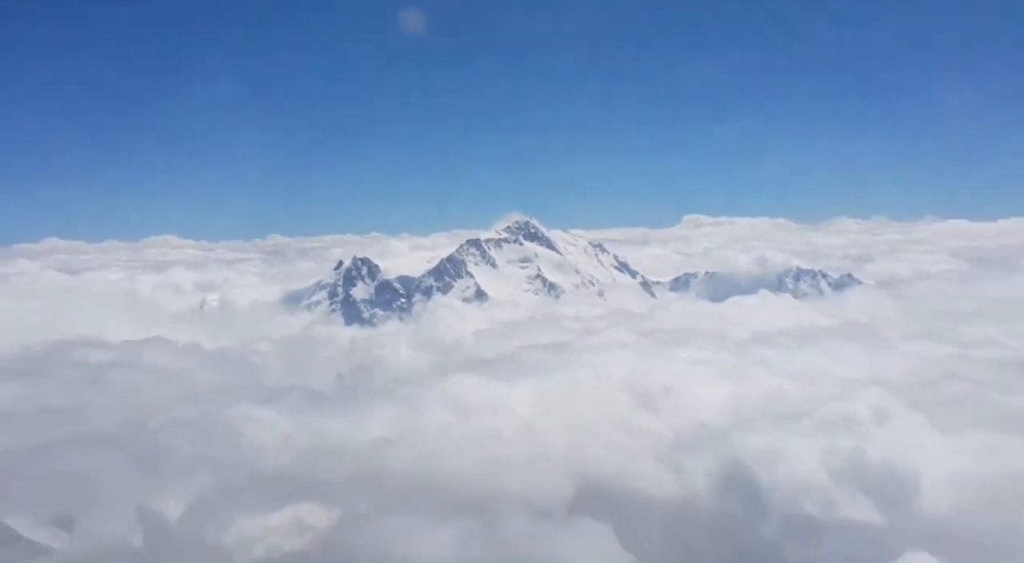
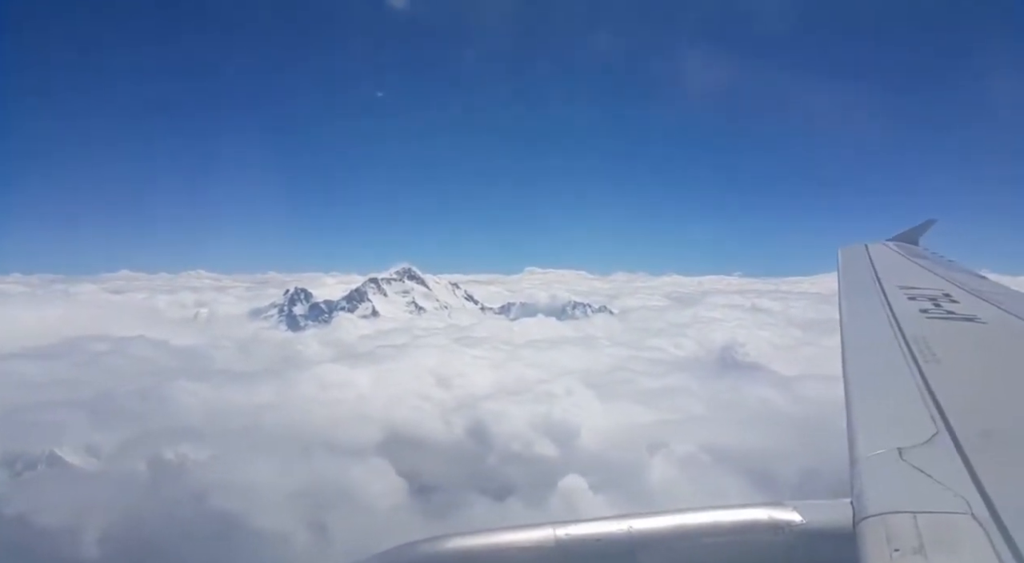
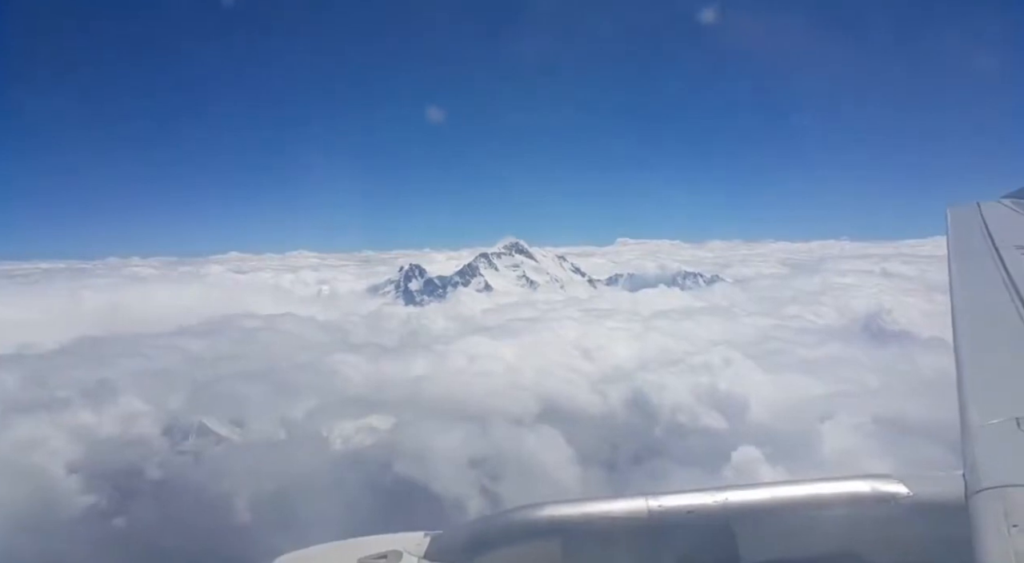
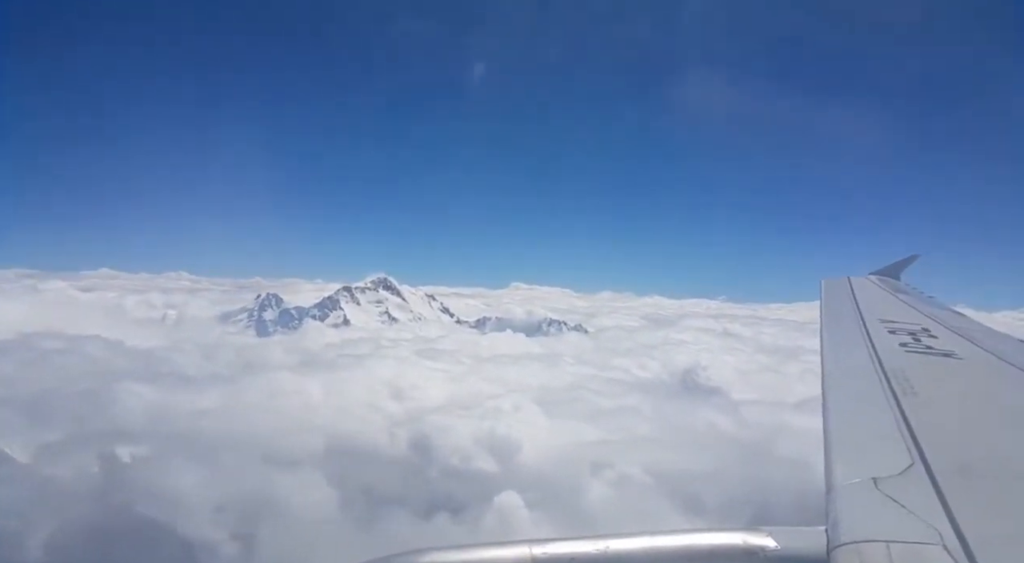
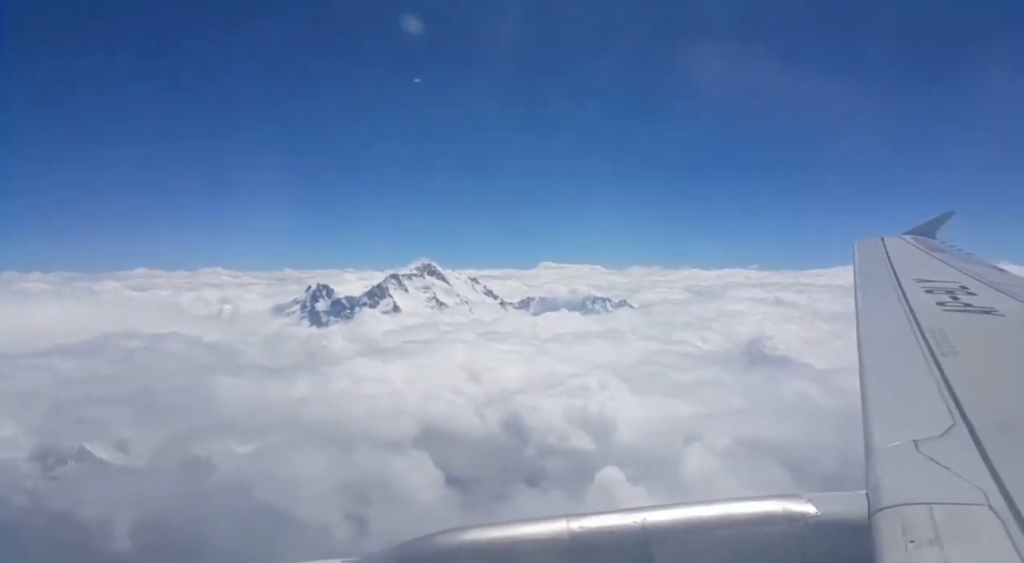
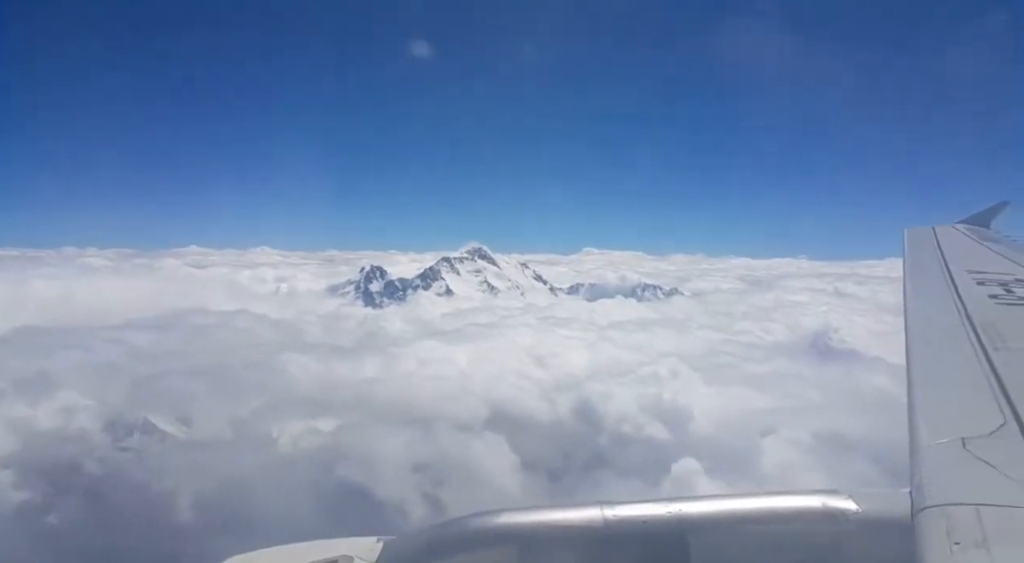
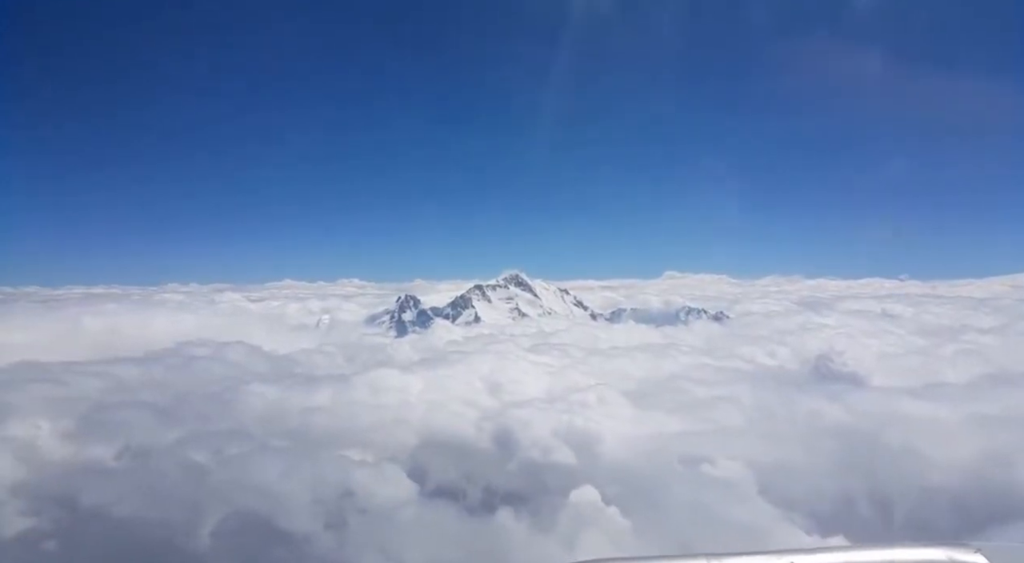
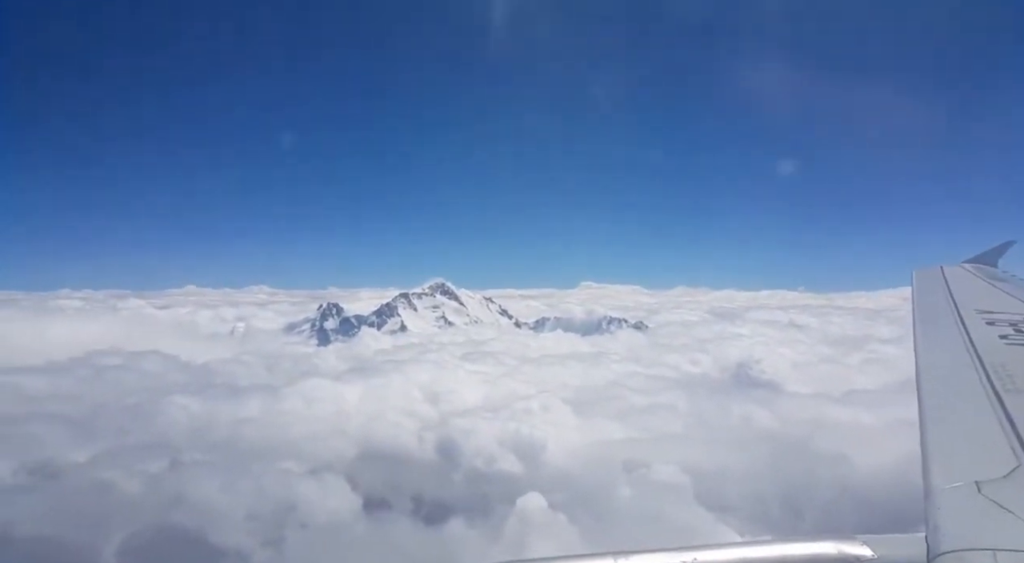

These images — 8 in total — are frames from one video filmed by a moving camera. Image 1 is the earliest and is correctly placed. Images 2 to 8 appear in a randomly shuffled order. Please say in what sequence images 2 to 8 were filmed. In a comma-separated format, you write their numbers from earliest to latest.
3, 6, 5, 2, 4, 8, 7
